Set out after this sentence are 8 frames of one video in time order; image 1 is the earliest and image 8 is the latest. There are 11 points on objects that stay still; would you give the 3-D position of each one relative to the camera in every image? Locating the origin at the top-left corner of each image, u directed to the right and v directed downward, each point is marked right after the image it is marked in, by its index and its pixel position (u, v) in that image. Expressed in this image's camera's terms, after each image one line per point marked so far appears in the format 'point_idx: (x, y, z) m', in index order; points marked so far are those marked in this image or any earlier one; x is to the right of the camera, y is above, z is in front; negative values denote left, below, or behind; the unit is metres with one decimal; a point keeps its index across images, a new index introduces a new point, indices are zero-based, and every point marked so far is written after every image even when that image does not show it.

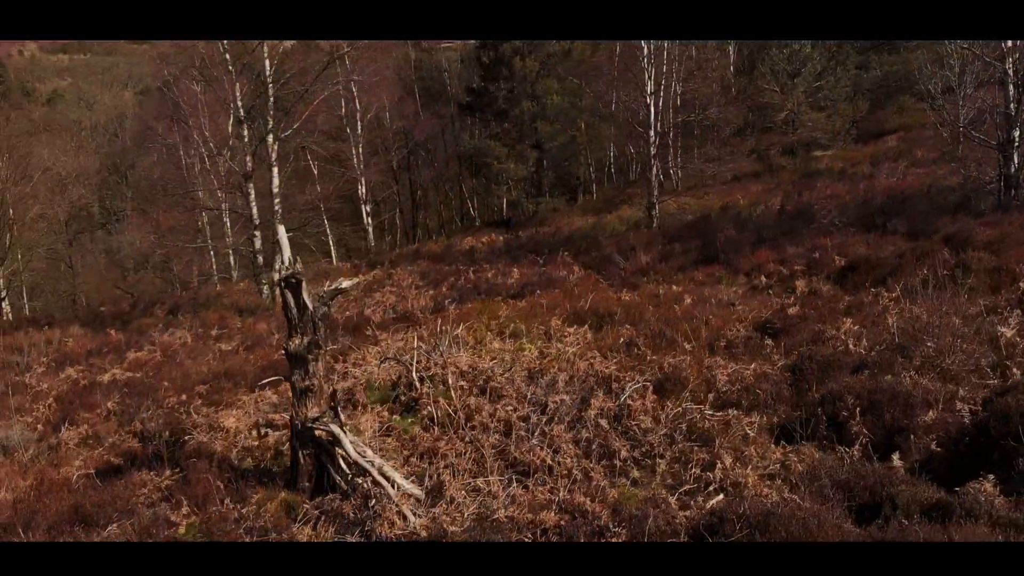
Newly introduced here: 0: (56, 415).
0: (-3.1, -0.9, +7.1) m
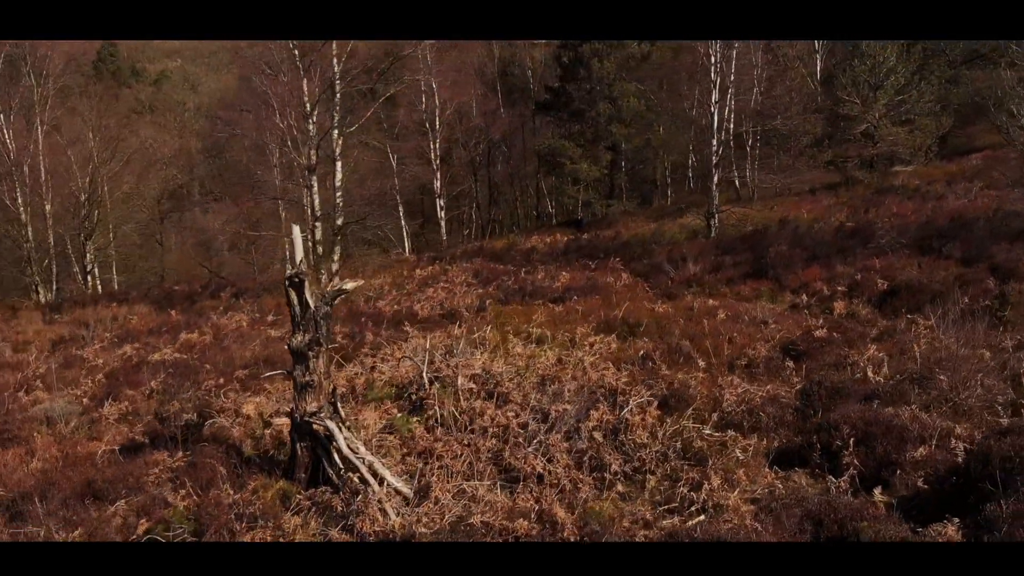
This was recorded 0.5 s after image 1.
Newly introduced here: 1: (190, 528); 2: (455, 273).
0: (-3.0, -0.7, +7.5) m
1: (-1.4, -1.0, +4.4) m
2: (-0.6, +0.2, +11.2) m
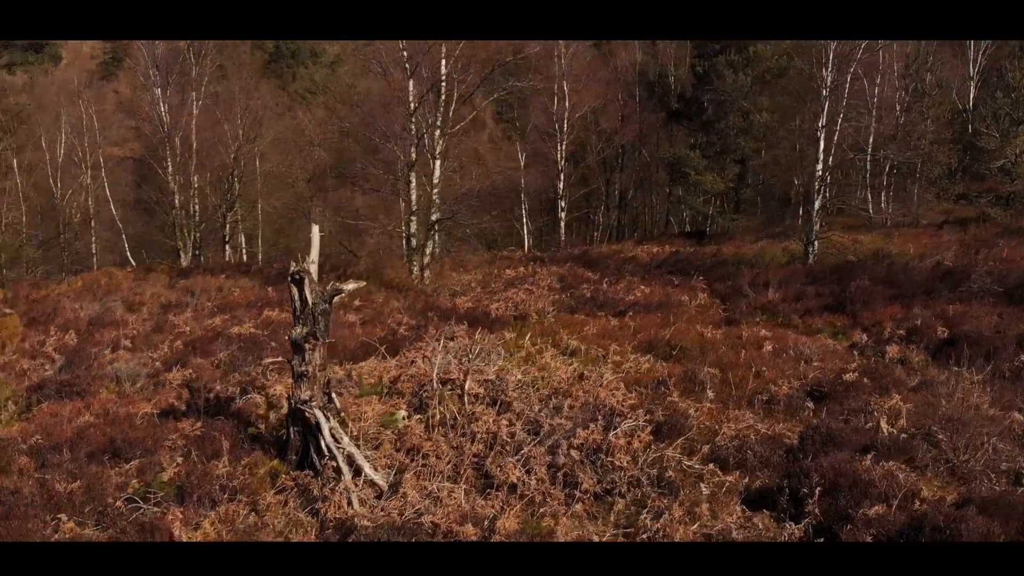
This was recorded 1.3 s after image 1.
0: (-2.6, -0.5, +8.1) m
1: (-1.6, -1.0, +4.8) m
2: (+0.3, +0.1, +11.4) m
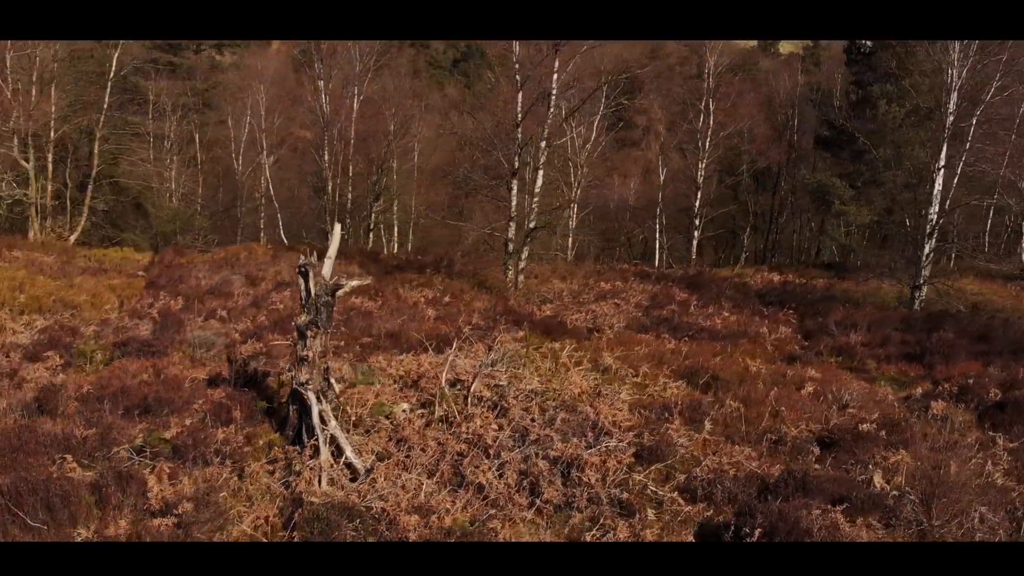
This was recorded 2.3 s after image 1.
0: (-2.2, -0.3, +8.8) m
1: (-1.8, -0.8, +5.4) m
2: (+1.4, -0.1, +11.5) m
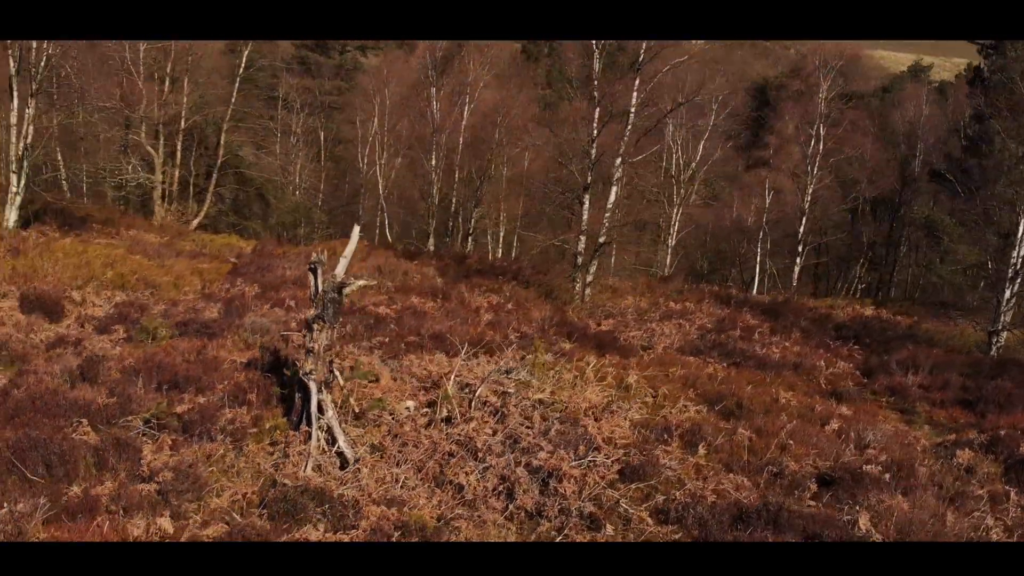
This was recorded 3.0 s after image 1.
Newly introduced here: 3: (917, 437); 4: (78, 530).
0: (-1.8, -0.3, +9.3) m
1: (-1.9, -0.8, +5.8) m
2: (+2.1, -0.3, +11.5) m
3: (+3.0, -1.1, +7.6) m
4: (-1.8, -1.0, +4.3) m
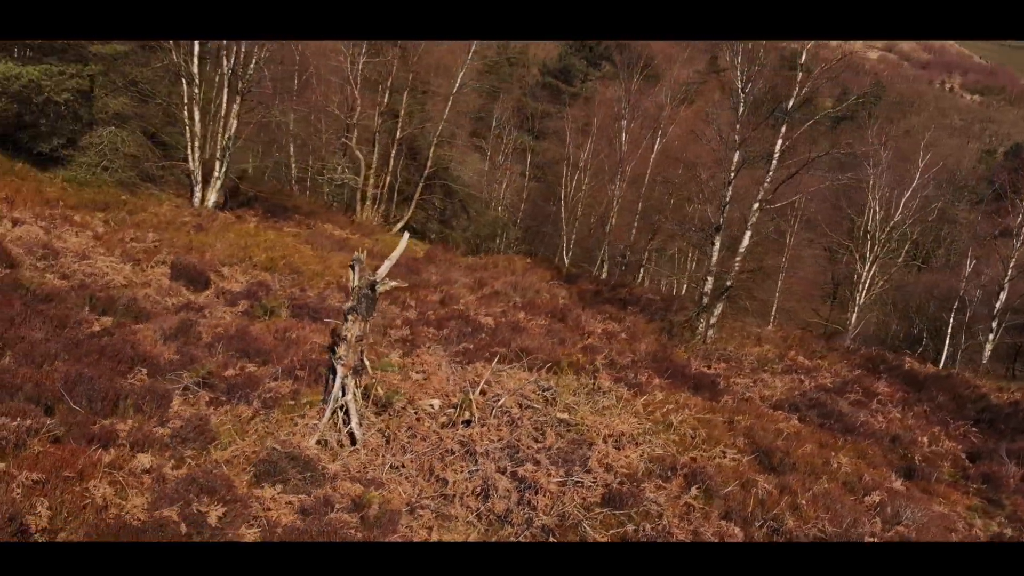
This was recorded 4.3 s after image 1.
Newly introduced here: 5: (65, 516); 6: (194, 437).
0: (-0.9, -0.3, +10.0) m
1: (-1.8, -0.6, +6.7) m
2: (+3.4, -0.9, +11.2) m
3: (+3.2, -1.6, +7.2) m
4: (-2.1, -0.8, +5.1) m
5: (-1.9, -1.0, +4.6) m
6: (-1.8, -0.8, +5.8) m
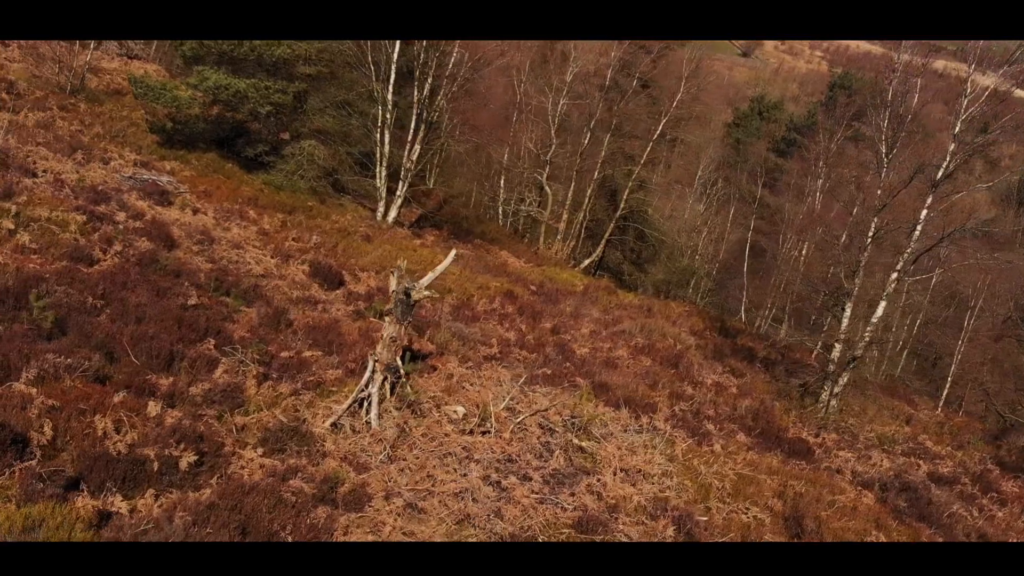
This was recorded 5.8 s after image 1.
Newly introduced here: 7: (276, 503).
0: (+0.1, -0.6, +10.4) m
1: (-1.7, -0.6, +7.5) m
2: (+4.4, -1.8, +10.5) m
3: (+3.1, -2.2, +6.7) m
4: (-2.4, -0.6, +6.1) m
5: (-2.3, -0.8, +5.5) m
6: (-1.8, -0.7, +6.6) m
7: (-1.2, -1.1, +5.3) m
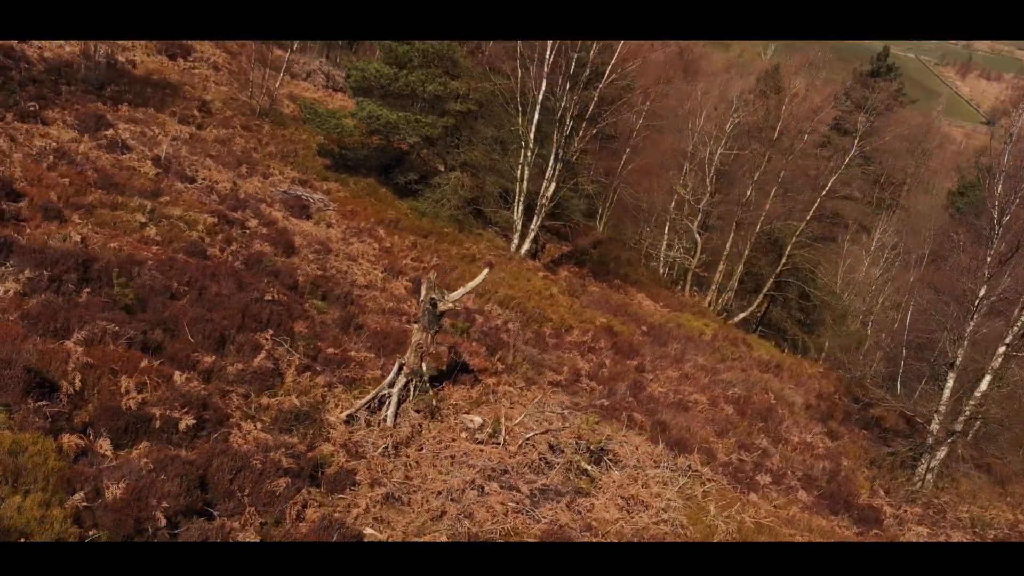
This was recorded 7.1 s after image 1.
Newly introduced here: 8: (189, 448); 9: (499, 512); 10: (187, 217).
0: (+0.9, -0.9, +10.7) m
1: (-1.5, -0.6, +8.2) m
2: (+5.0, -2.5, +9.7) m
3: (+2.9, -2.6, +6.3) m
4: (-2.4, -0.5, +7.0) m
5: (-2.6, -0.6, +6.3) m
6: (-1.8, -0.7, +7.4) m
7: (-1.5, -1.0, +6.0) m
8: (-1.9, -0.9, +6.1) m
9: (0.0, -1.4, +6.6) m
10: (-3.3, +0.7, +10.5) m
